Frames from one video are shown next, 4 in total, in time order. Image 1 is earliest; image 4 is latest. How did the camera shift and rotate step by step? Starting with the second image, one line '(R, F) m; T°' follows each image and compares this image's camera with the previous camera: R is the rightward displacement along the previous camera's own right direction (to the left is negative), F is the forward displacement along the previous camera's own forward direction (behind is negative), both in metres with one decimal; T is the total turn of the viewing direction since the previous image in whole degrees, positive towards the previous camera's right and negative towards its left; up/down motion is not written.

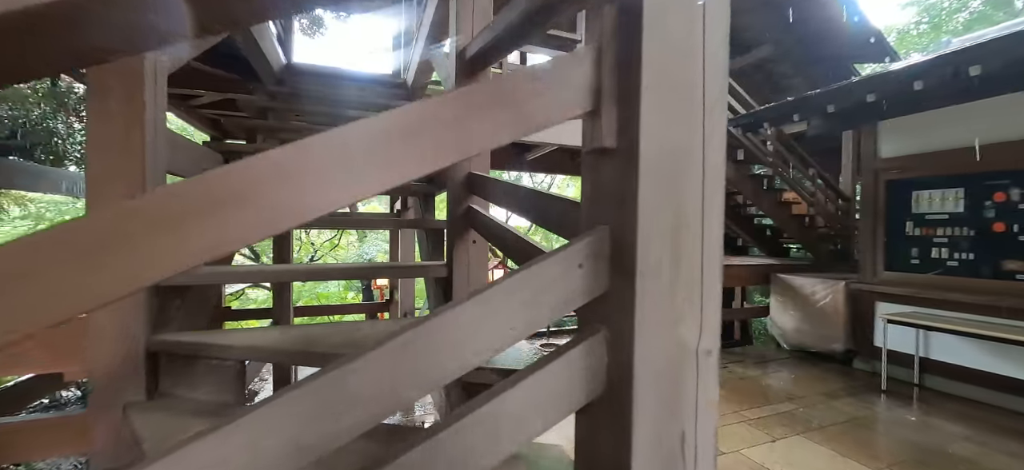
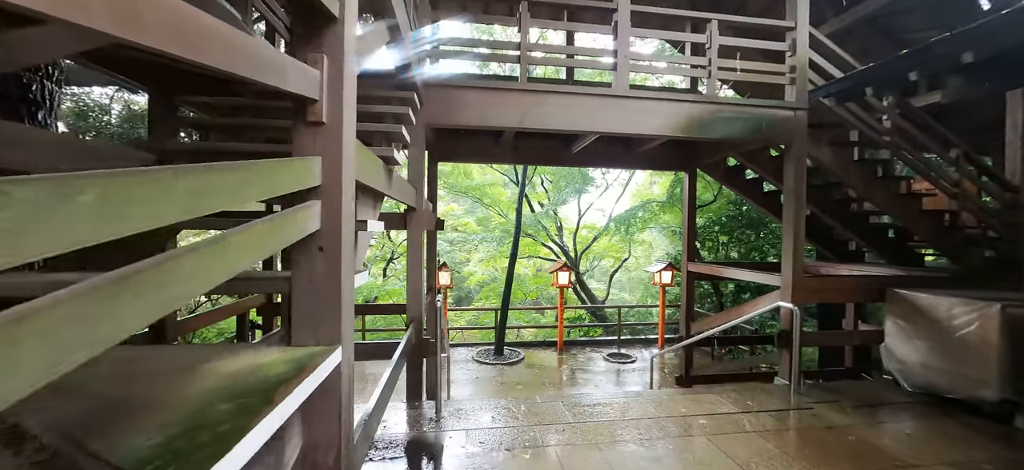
(+0.7, +0.6) m; -13°
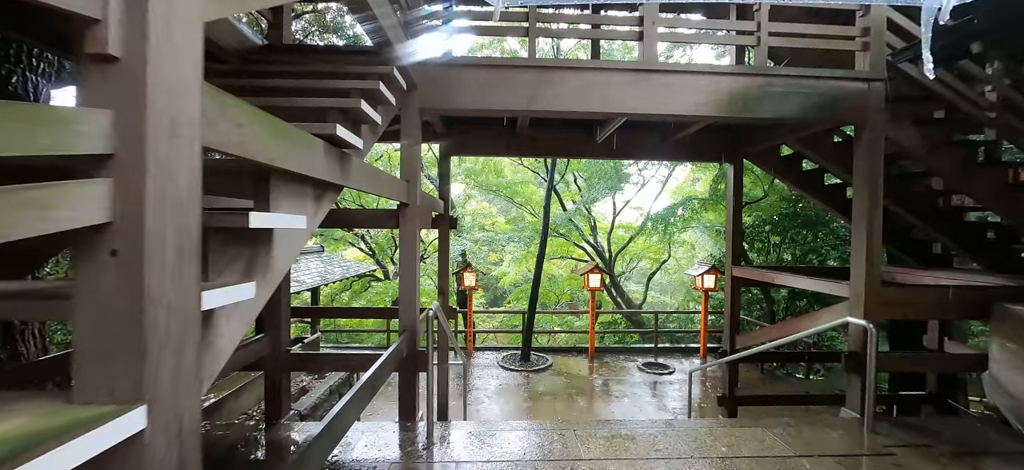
(+0.3, +0.5) m; -5°
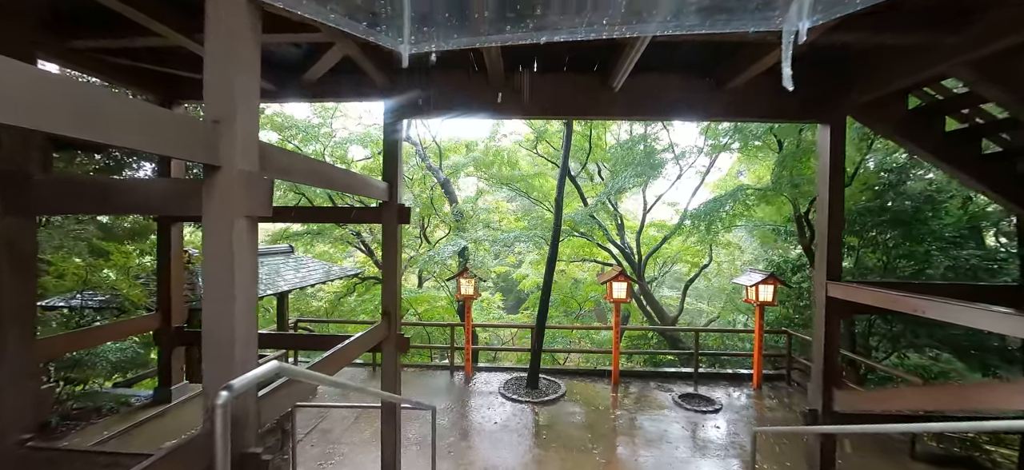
(+0.4, +1.6) m; -4°
